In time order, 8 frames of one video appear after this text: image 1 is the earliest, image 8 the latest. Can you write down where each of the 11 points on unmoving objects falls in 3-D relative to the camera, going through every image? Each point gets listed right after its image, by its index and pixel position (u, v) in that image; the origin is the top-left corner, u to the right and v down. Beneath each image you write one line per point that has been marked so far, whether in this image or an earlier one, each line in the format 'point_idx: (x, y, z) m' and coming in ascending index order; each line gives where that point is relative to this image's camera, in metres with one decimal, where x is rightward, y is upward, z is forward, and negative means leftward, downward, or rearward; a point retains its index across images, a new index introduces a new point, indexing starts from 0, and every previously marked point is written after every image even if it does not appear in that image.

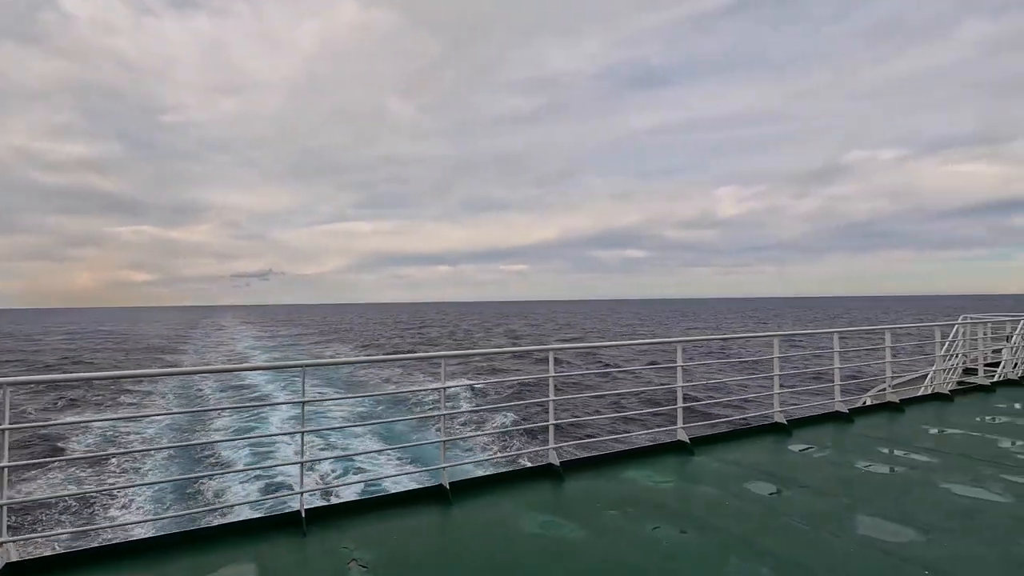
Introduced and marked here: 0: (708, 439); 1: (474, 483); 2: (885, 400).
0: (+1.7, -1.3, +4.5) m
1: (-0.2, -1.3, +3.6) m
2: (+4.2, -1.3, +6.0) m
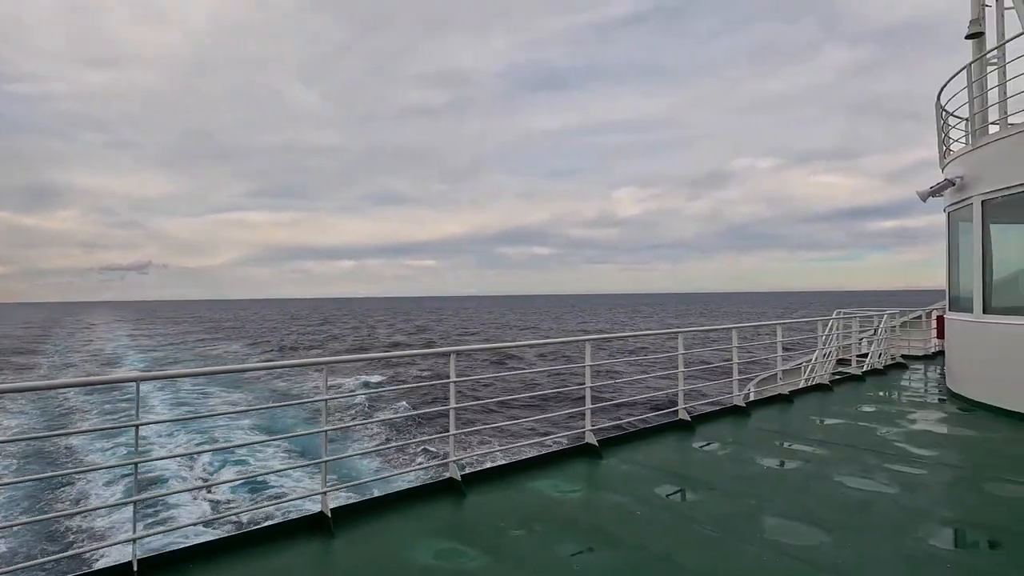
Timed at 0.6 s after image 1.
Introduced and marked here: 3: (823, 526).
0: (+0.8, -1.2, +4.4) m
1: (-0.9, -1.3, +3.1) m
2: (+3.1, -1.2, +6.2) m
3: (+1.7, -1.3, +2.8) m
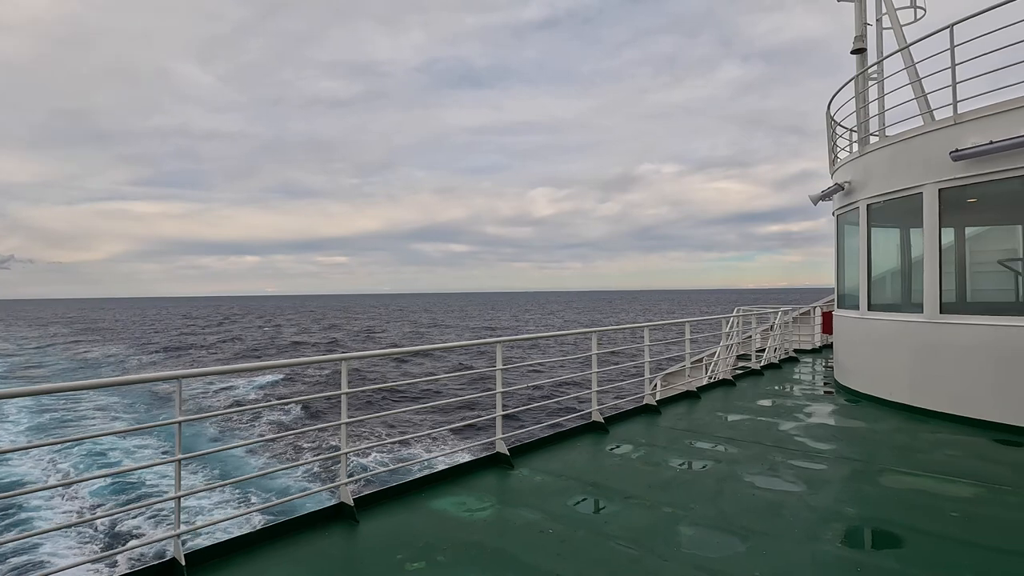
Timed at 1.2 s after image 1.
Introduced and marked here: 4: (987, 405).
0: (+0.1, -1.2, +4.1) m
1: (-1.4, -1.3, +2.6) m
2: (+2.0, -1.2, +6.3) m
3: (+1.2, -1.3, +2.7) m
4: (+4.2, -1.0, +4.7) m
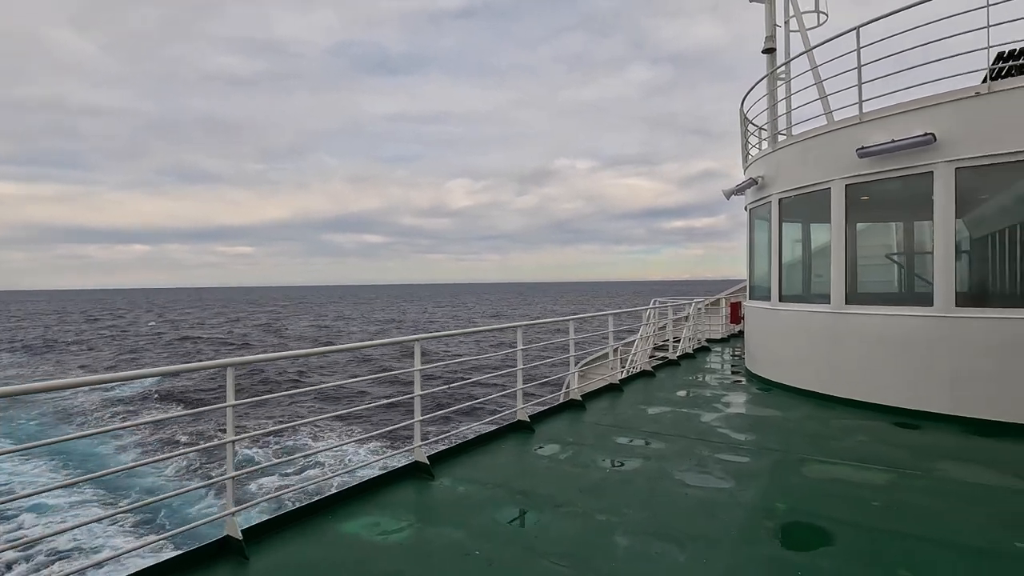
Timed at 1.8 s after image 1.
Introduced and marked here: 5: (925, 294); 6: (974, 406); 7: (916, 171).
0: (-0.5, -1.2, +3.8) m
1: (-1.7, -1.2, +2.1) m
2: (+1.1, -1.1, +6.3) m
3: (+0.8, -1.2, +2.6) m
4: (+3.5, -1.0, +5.0) m
5: (+3.7, -0.1, +4.8) m
6: (+3.9, -1.0, +4.5) m
7: (+3.6, +1.0, +4.7) m
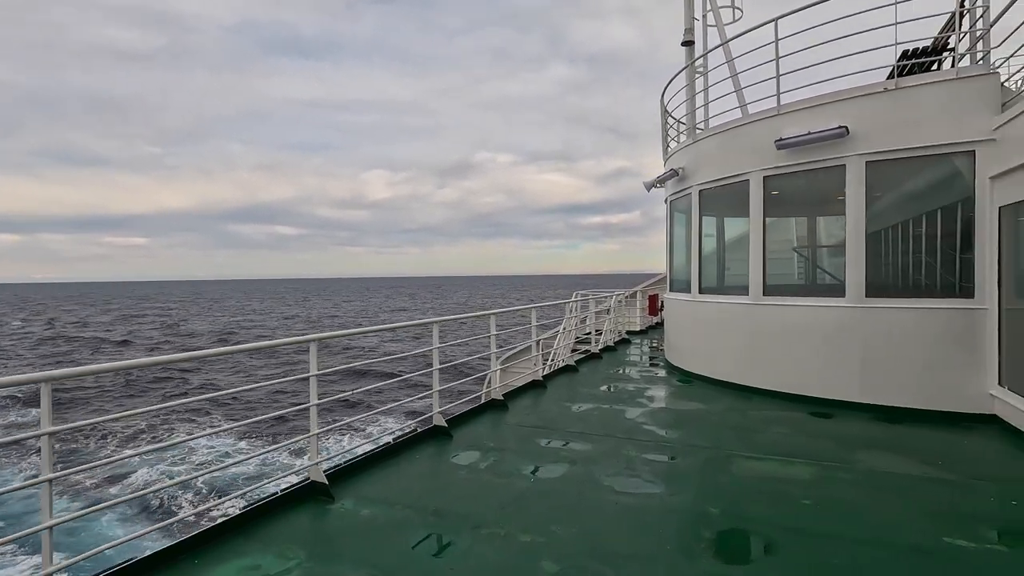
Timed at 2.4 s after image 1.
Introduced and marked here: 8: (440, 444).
0: (-1.0, -1.1, +3.3) m
1: (-2.0, -1.2, +1.5) m
2: (+0.2, -1.0, +6.0) m
3: (+0.4, -1.2, +2.3) m
4: (+2.7, -0.9, +5.1) m
5: (+2.9, 0.0, +4.9) m
6: (+3.2, -0.9, +4.6) m
7: (+2.9, +1.1, +4.8) m
8: (-0.5, -1.1, +3.9) m
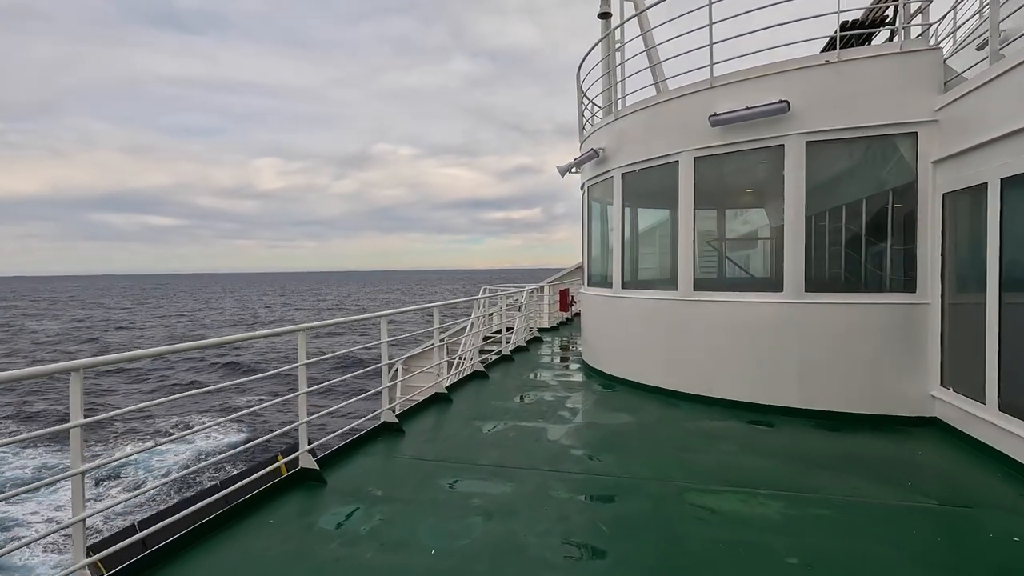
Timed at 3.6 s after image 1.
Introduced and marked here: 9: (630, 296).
0: (-1.5, -1.1, +2.2) m
1: (-2.1, -1.2, +0.2) m
2: (-0.7, -1.0, +5.1) m
3: (+0.1, -1.2, +1.5) m
4: (+1.9, -0.8, +4.6) m
5: (+2.1, +0.1, +4.4) m
6: (+2.4, -0.9, +4.2) m
7: (+2.1, +1.2, +4.3) m
8: (-1.1, -1.1, +2.9) m
9: (+1.2, -0.1, +5.5) m
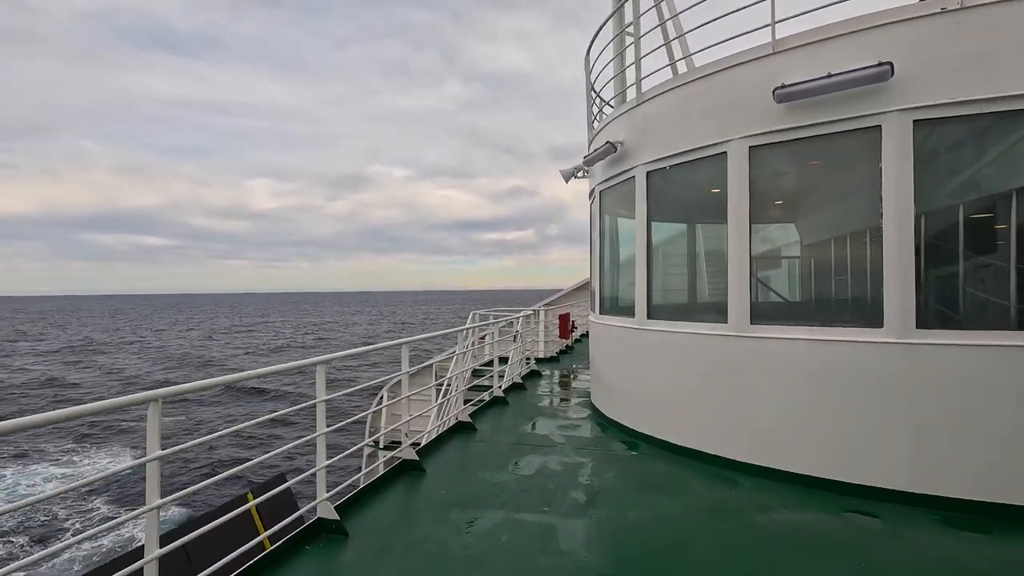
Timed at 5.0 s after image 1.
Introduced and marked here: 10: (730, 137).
0: (-1.5, -1.2, +1.0) m
1: (-2.1, -1.2, -1.1) m
2: (-0.8, -1.2, +3.8) m
3: (+0.1, -1.2, +0.2) m
4: (+1.9, -1.0, +3.4) m
5: (+2.1, -0.1, +3.3) m
6: (+2.4, -1.1, +3.0) m
7: (+2.0, +1.0, +3.2) m
8: (-1.1, -1.2, +1.6) m
9: (+1.1, -0.3, +4.3) m
10: (+1.5, +1.0, +3.7) m
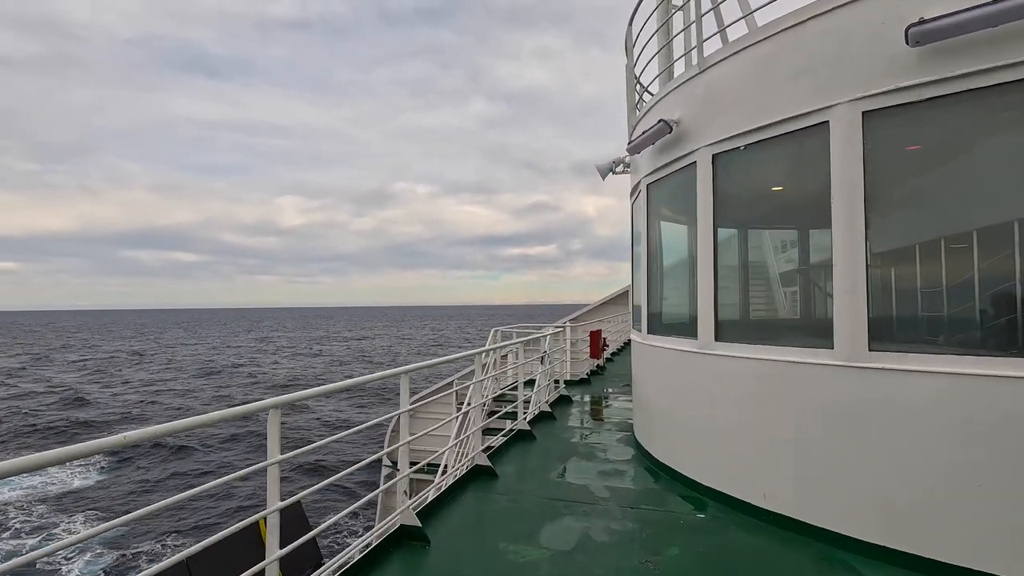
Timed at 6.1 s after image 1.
0: (-1.4, -1.2, +0.1) m
1: (-2.1, -1.2, -1.9) m
2: (-0.6, -1.3, +3.0) m
3: (+0.1, -1.2, -0.7) m
4: (+2.0, -1.1, +2.4) m
5: (+2.3, -0.2, +2.3) m
6: (+2.5, -1.1, +2.1) m
7: (+2.2, +0.9, +2.3) m
8: (-1.0, -1.3, +0.8) m
9: (+1.3, -0.4, +3.4) m
10: (+1.6, +1.0, +2.8) m
